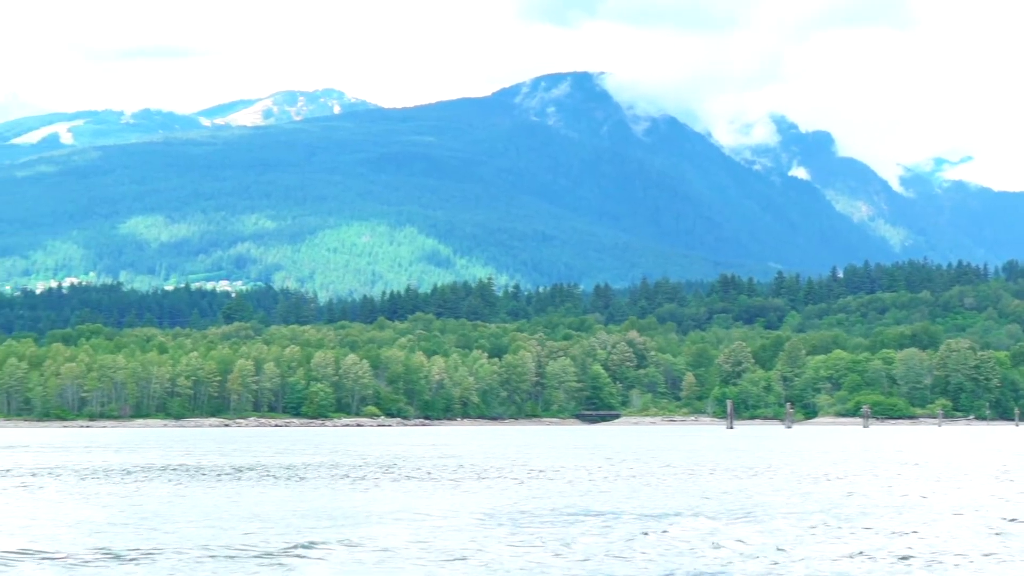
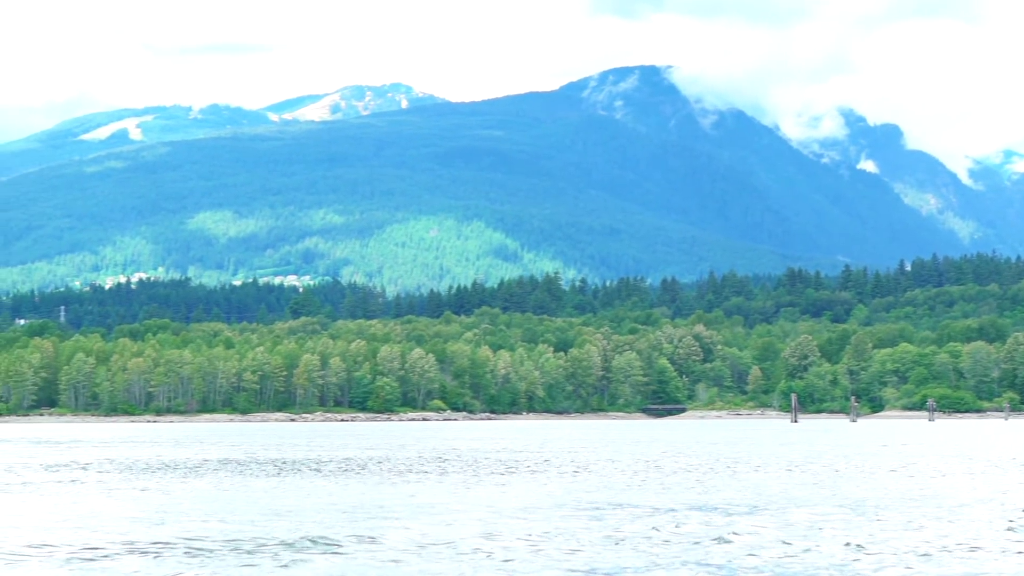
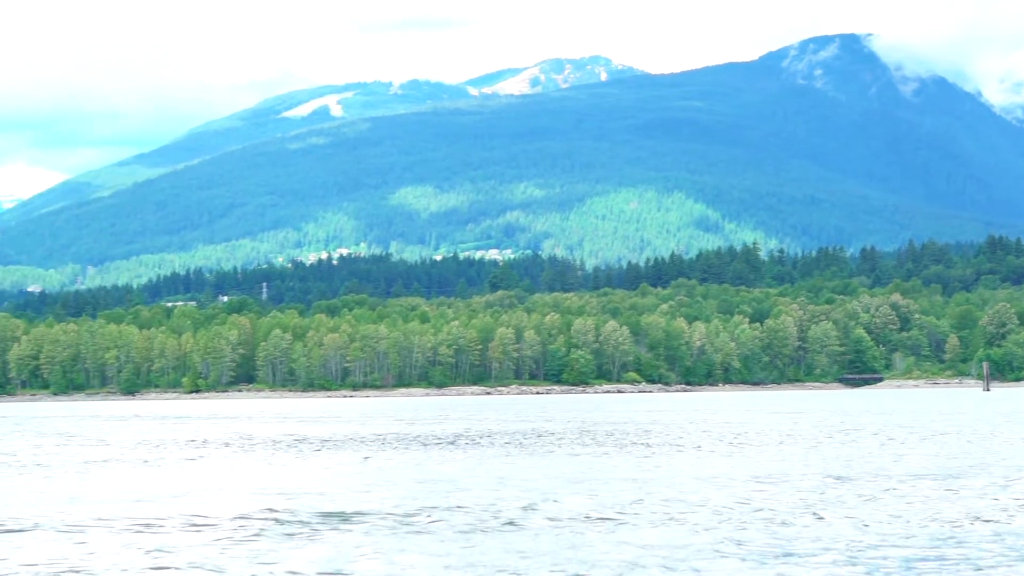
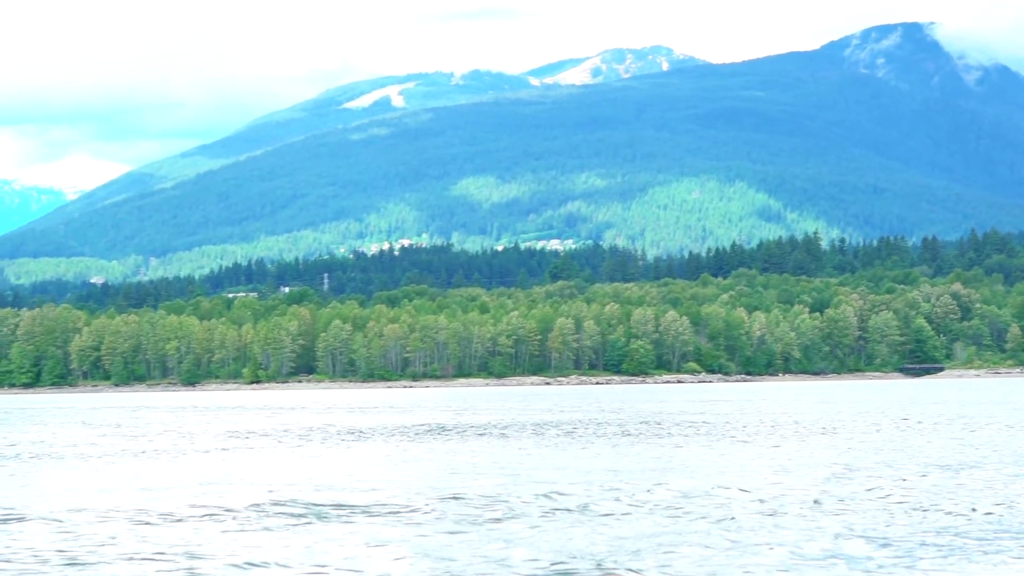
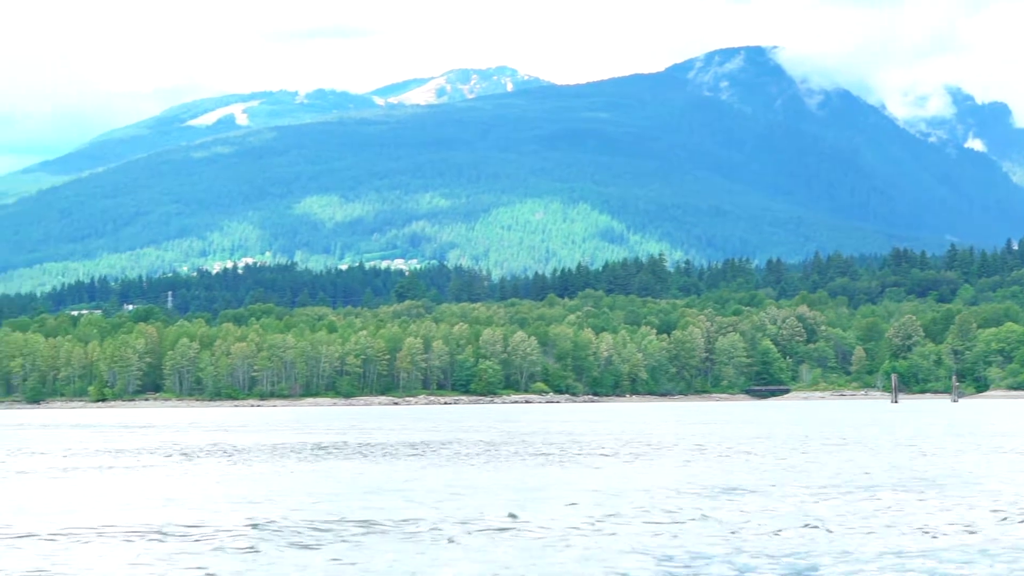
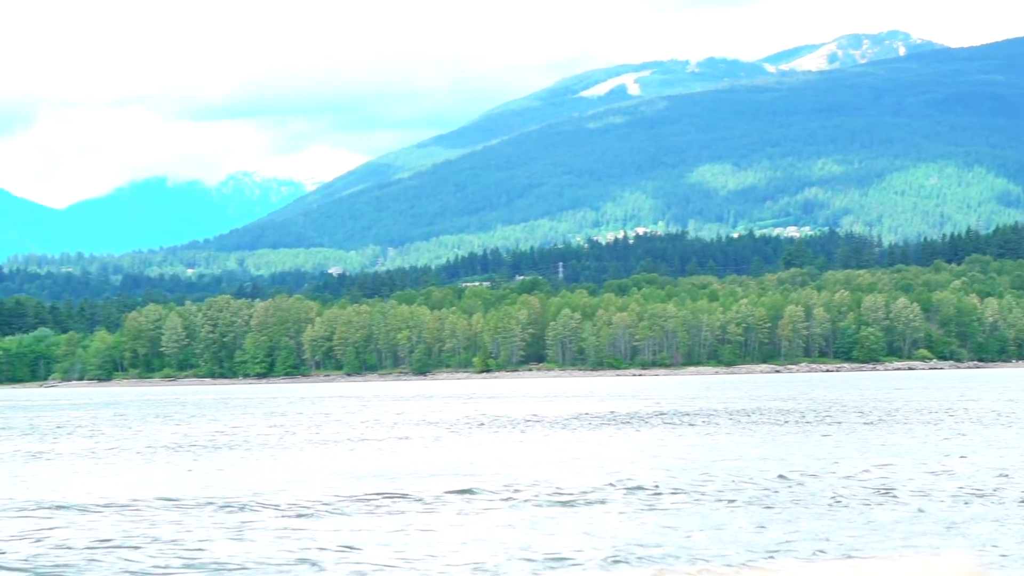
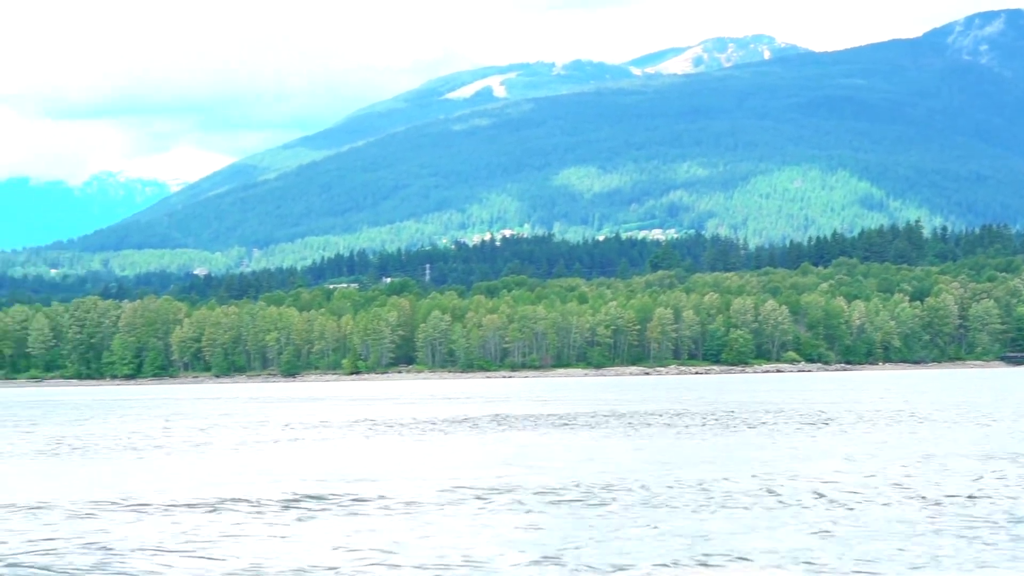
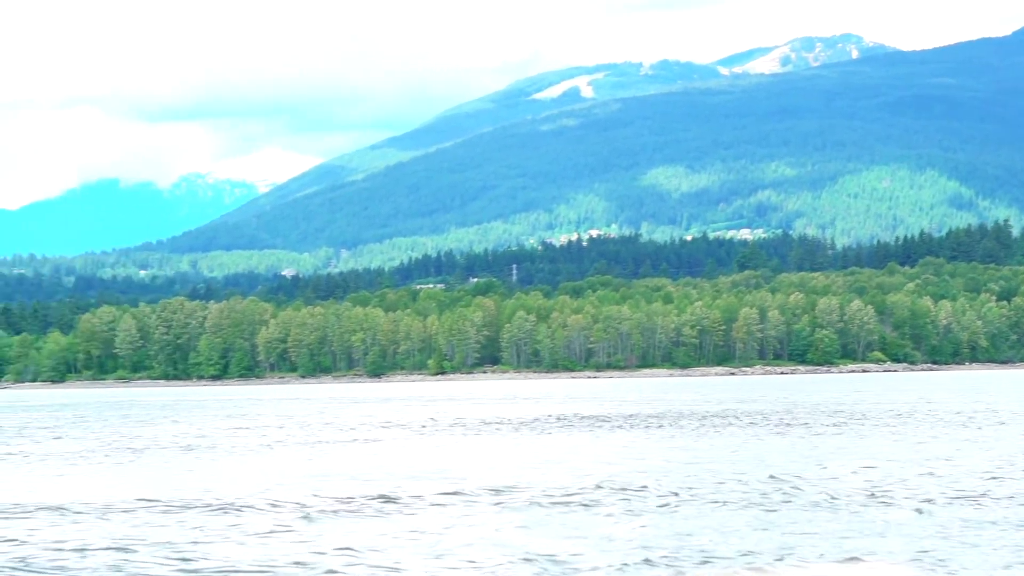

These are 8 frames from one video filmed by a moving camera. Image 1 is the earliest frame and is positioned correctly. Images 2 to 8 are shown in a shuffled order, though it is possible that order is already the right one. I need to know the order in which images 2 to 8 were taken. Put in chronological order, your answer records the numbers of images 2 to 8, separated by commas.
2, 5, 3, 4, 7, 8, 6
